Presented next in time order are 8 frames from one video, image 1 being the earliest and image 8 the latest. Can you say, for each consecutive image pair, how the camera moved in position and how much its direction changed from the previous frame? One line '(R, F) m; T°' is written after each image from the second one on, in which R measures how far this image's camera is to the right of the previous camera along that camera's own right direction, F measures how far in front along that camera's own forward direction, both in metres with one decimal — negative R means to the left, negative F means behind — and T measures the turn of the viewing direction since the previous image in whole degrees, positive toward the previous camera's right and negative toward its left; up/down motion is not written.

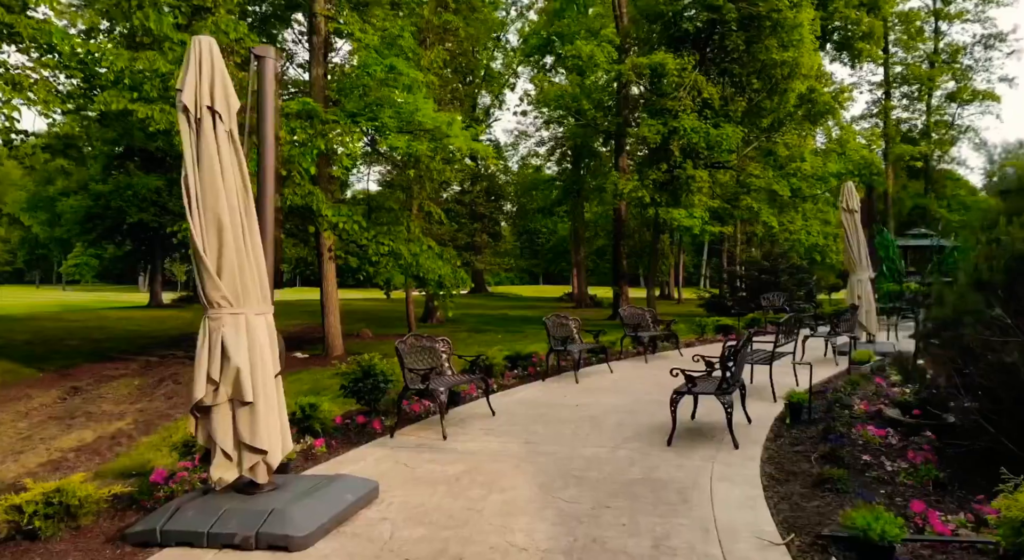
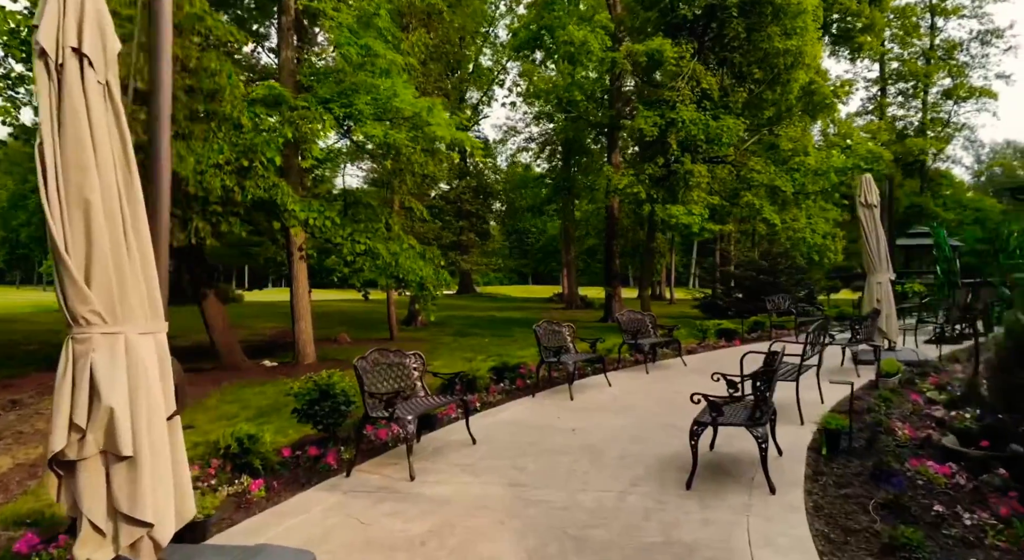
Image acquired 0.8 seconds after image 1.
(0.0, +0.9) m; +1°
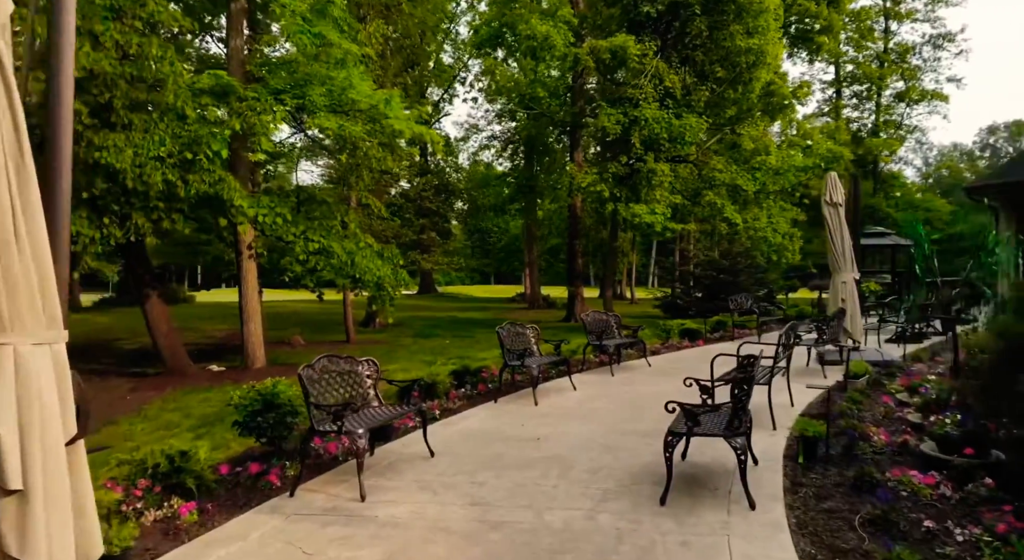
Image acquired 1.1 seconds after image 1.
(0.0, +0.3) m; +3°
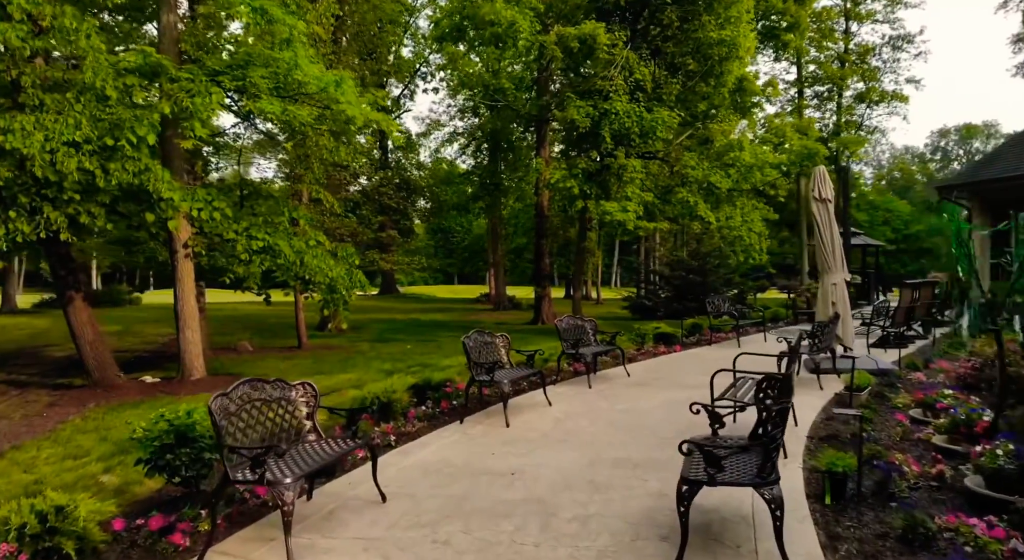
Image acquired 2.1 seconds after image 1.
(0.0, +0.8) m; +3°
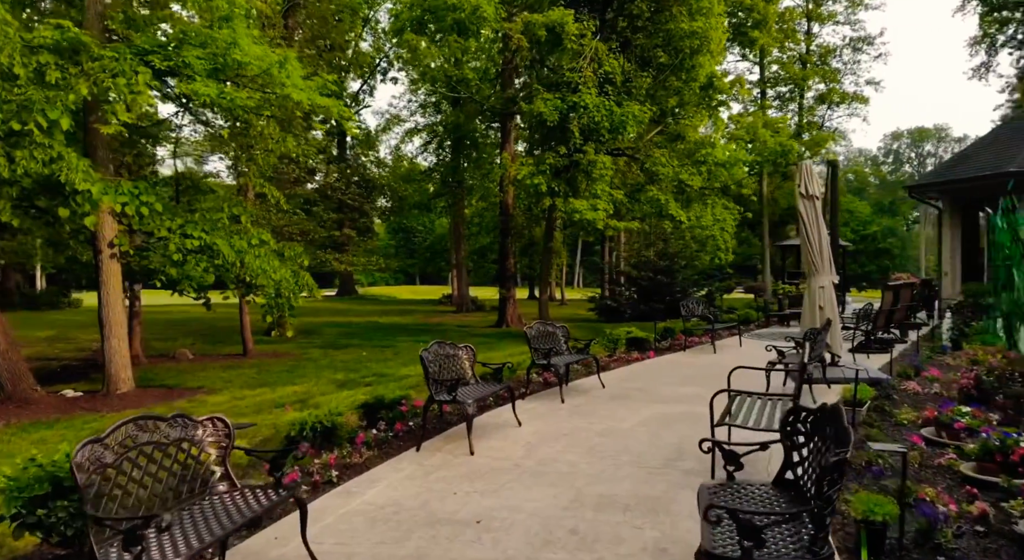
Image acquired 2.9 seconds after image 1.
(0.0, +0.7) m; +3°
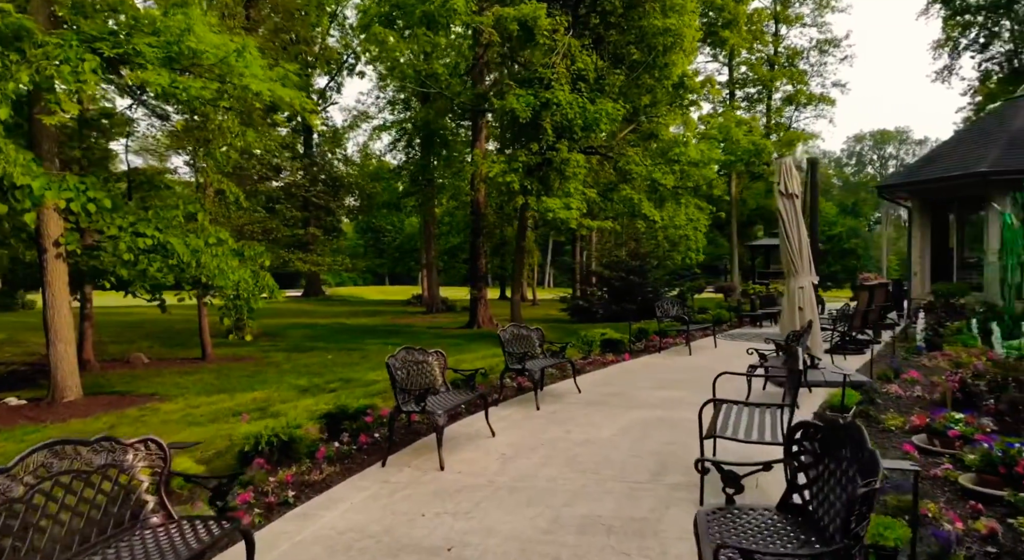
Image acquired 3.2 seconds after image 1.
(0.0, +0.3) m; +3°
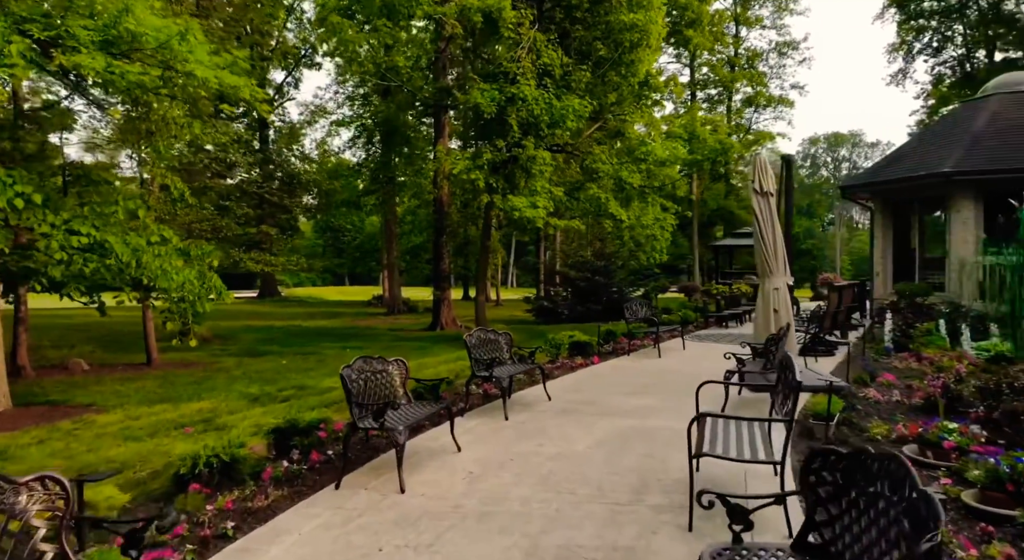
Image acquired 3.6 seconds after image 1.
(0.0, +0.4) m; +3°
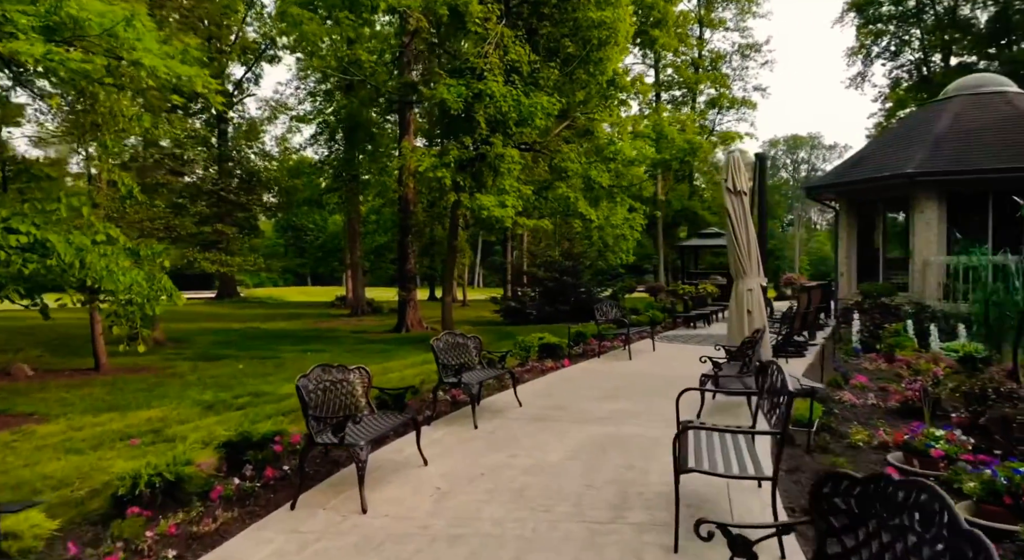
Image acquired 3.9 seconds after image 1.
(0.0, +0.3) m; +3°
